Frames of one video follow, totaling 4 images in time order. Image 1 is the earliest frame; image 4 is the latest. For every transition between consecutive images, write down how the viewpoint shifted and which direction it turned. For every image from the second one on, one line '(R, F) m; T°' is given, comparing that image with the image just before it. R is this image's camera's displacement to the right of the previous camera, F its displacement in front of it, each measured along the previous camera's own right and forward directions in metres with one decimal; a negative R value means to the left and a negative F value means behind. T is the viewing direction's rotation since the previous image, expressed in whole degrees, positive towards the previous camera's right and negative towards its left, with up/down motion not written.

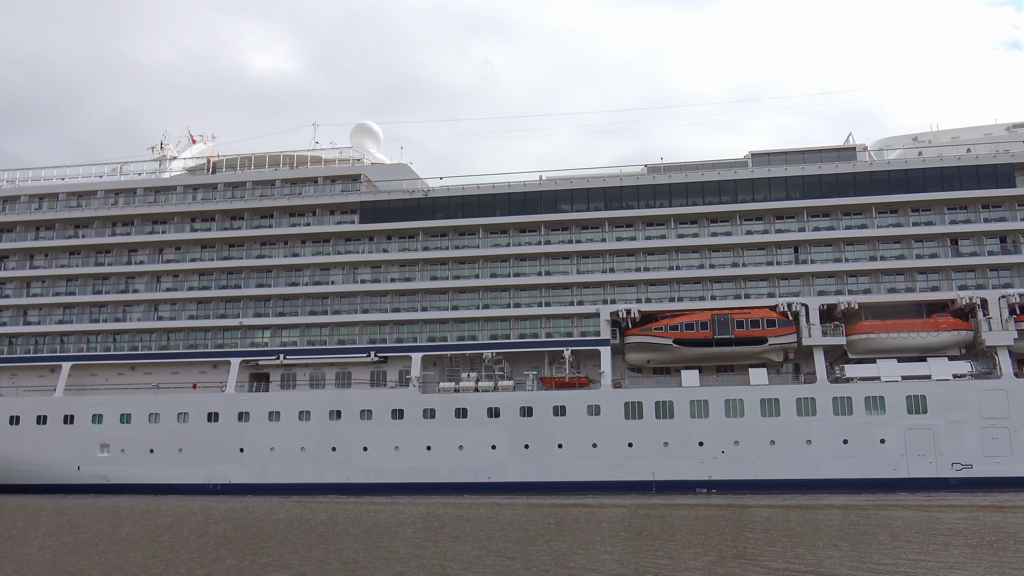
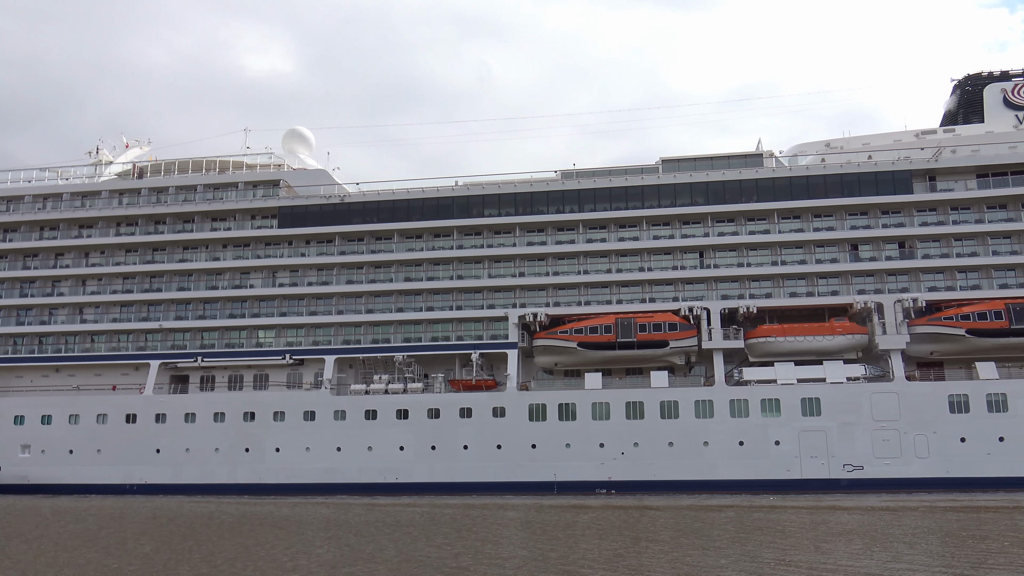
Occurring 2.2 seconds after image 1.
(+2.9, -0.4) m; 0°
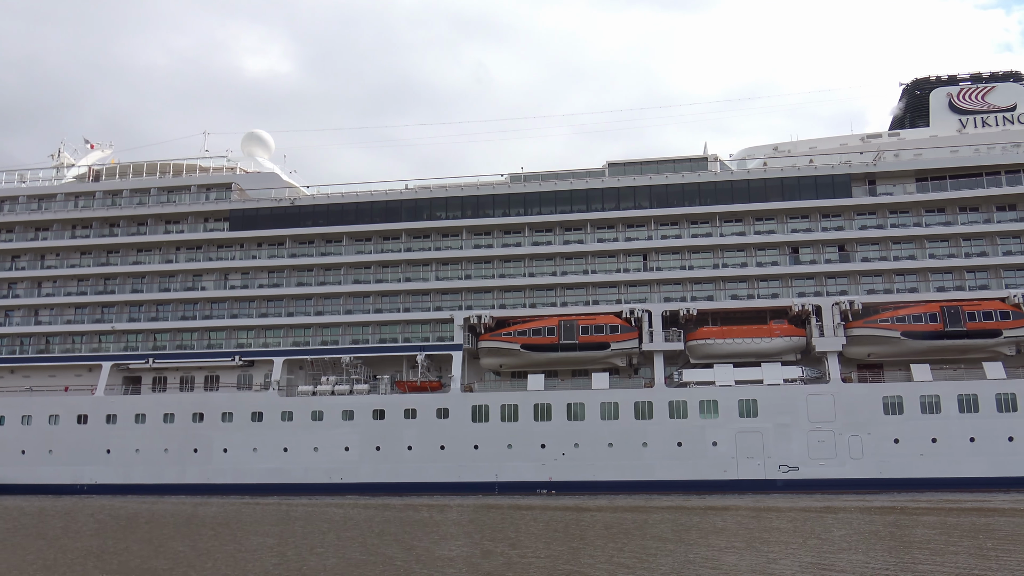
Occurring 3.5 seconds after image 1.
(+1.8, -0.3) m; 0°
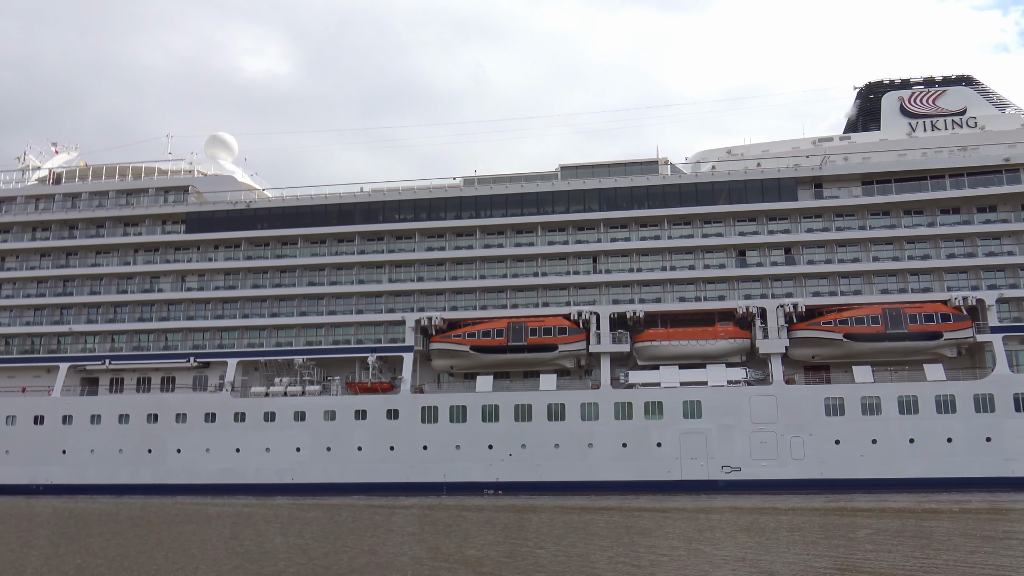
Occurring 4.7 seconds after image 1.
(+1.6, -0.2) m; 0°
